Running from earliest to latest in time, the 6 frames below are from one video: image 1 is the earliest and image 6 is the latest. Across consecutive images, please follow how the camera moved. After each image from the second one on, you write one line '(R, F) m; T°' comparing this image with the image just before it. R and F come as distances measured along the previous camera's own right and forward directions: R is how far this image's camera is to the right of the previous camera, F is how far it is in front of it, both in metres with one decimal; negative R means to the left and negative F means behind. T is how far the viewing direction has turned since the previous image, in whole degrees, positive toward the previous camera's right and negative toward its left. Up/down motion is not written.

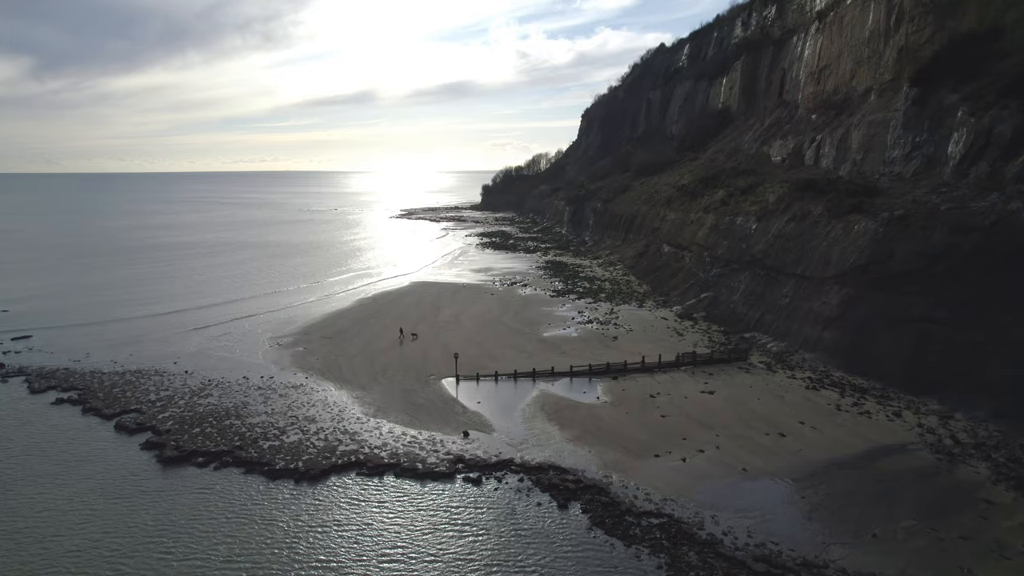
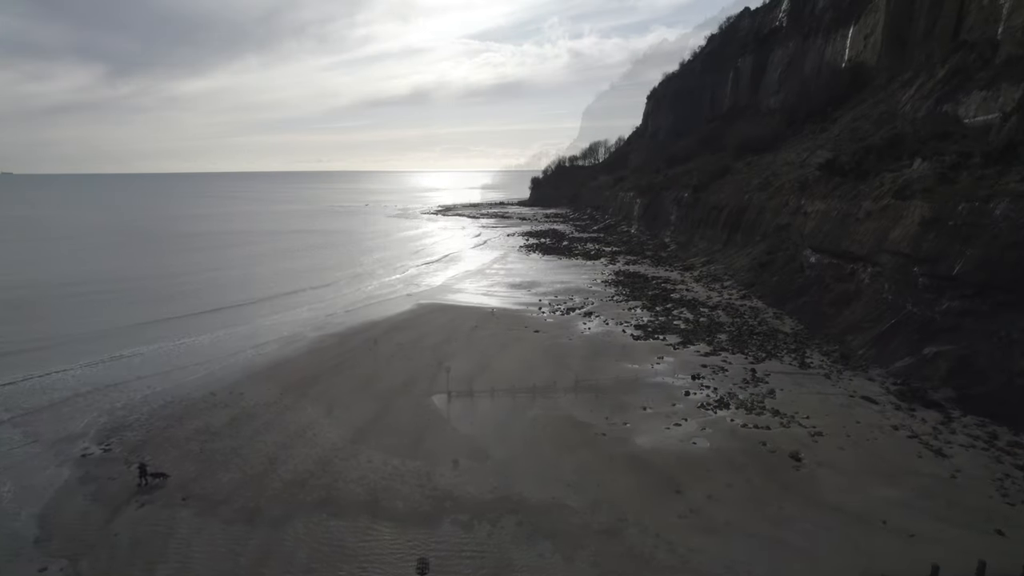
(0.0, +1.5) m; 0°
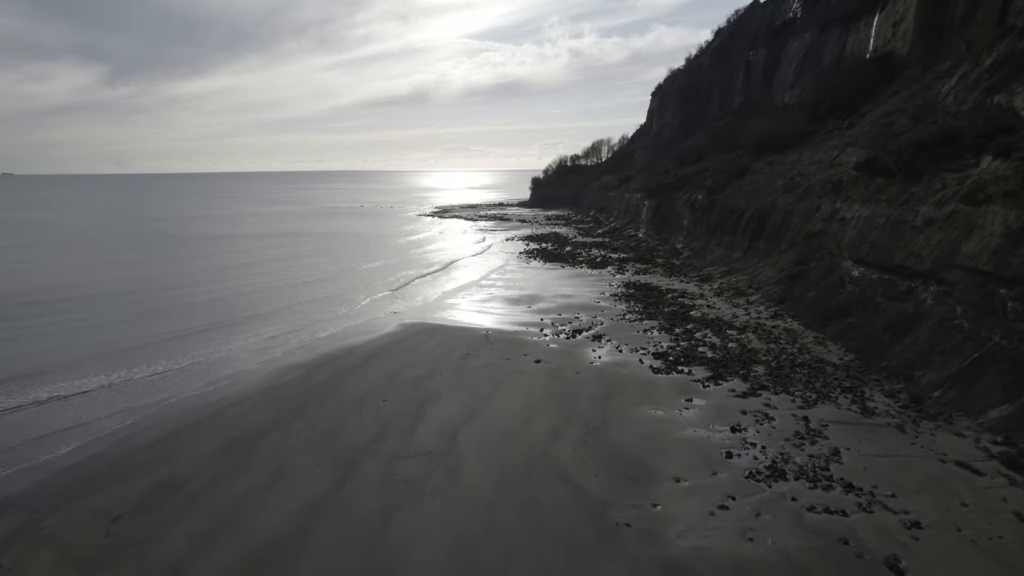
(+0.1, +3.1) m; 0°
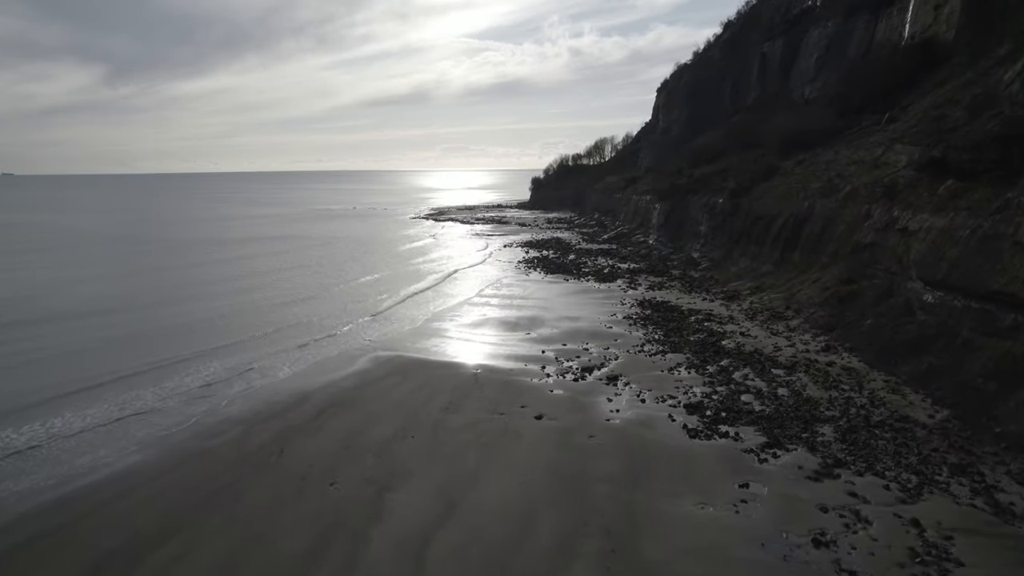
(+0.1, +3.8) m; 0°
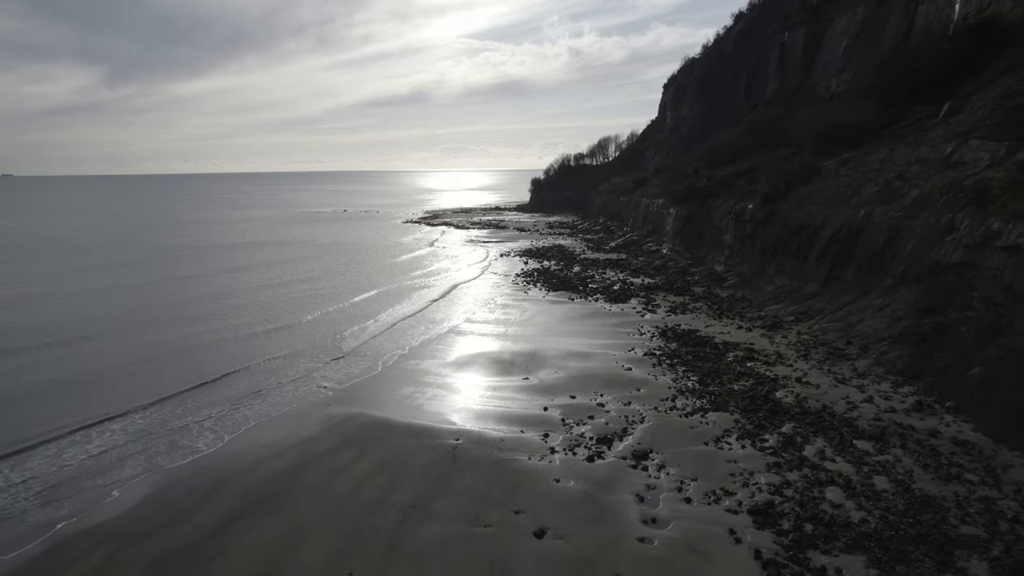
(+0.2, +4.3) m; 0°
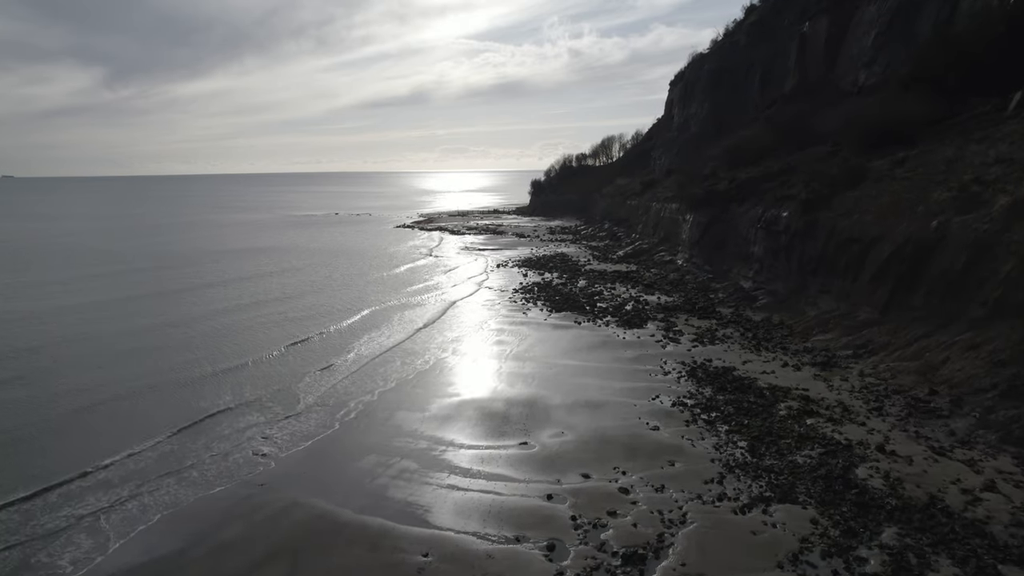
(+0.1, +3.7) m; 0°
